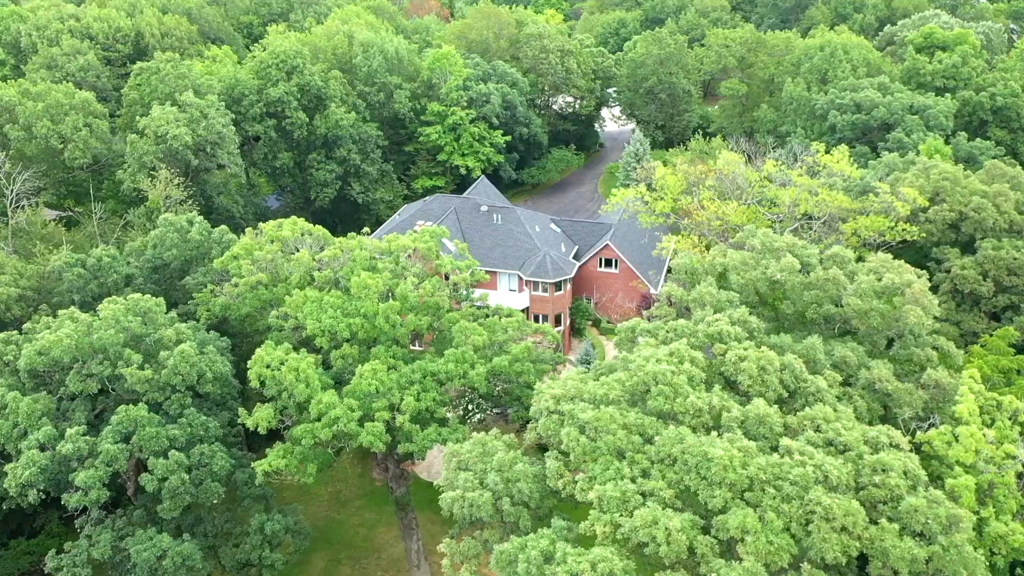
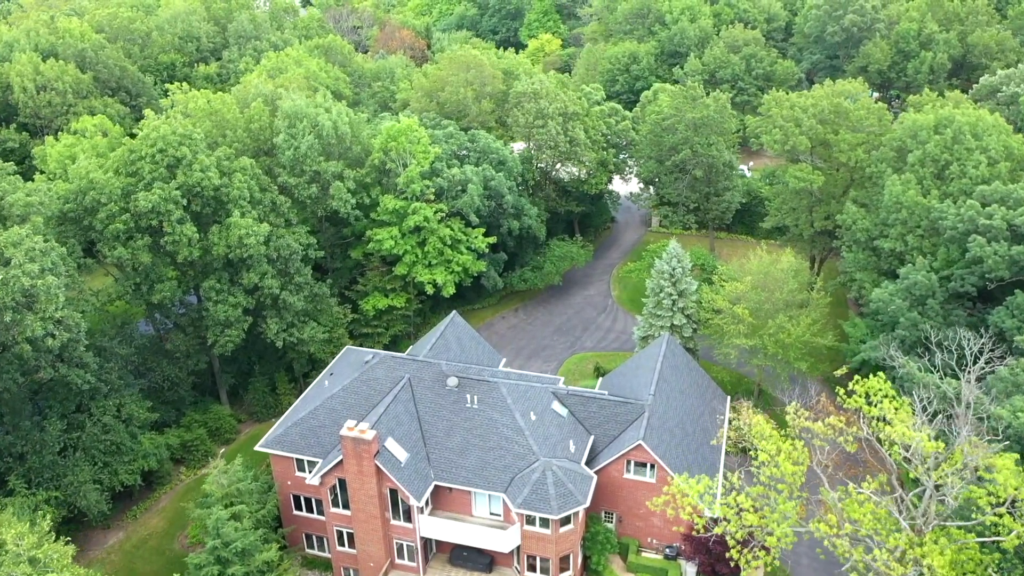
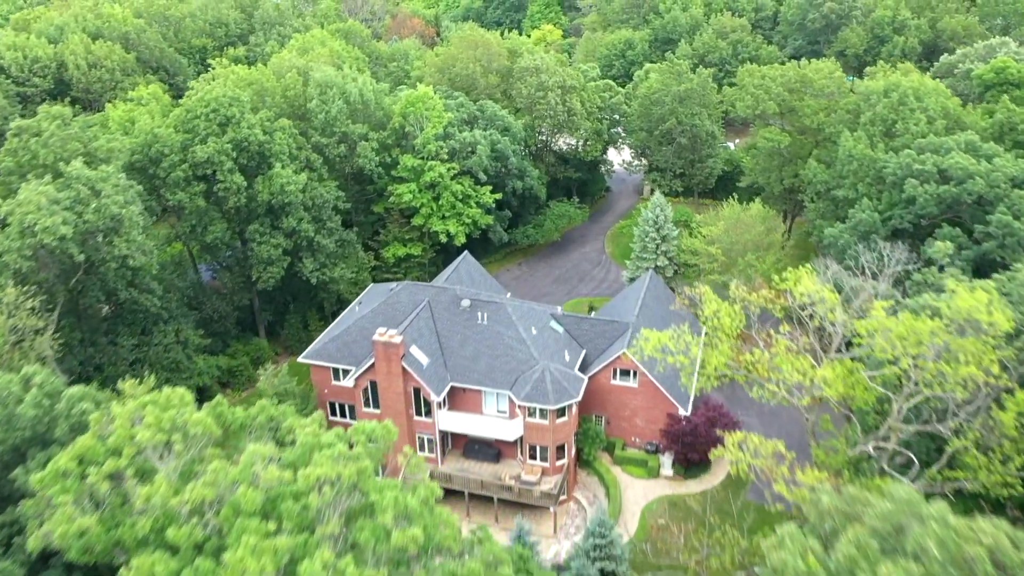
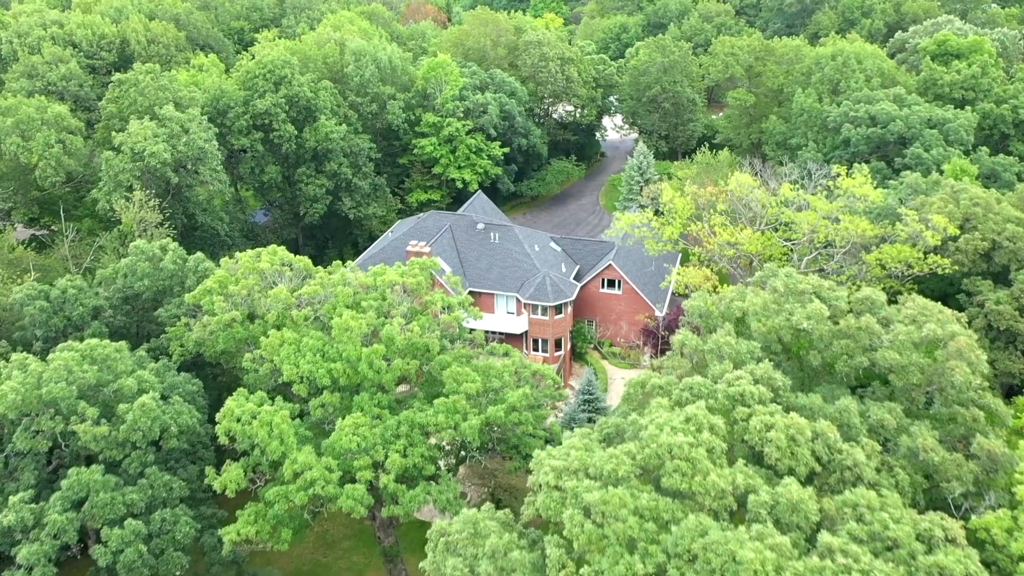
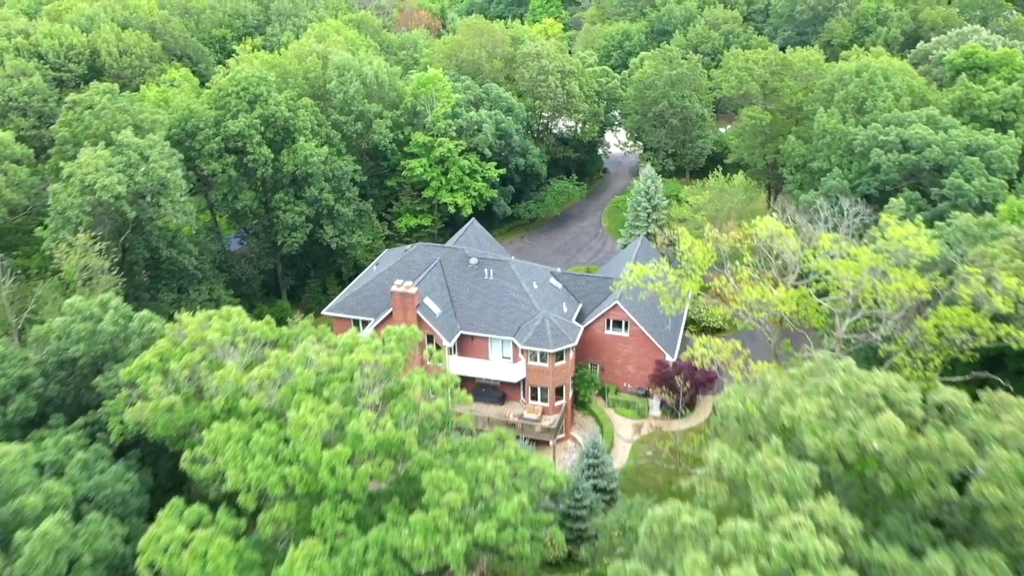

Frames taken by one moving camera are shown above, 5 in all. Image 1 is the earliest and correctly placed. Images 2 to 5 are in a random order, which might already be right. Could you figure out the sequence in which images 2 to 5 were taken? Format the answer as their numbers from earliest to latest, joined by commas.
4, 5, 3, 2
